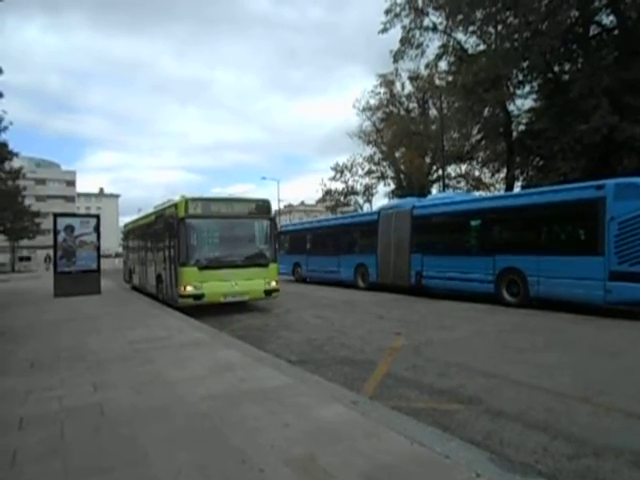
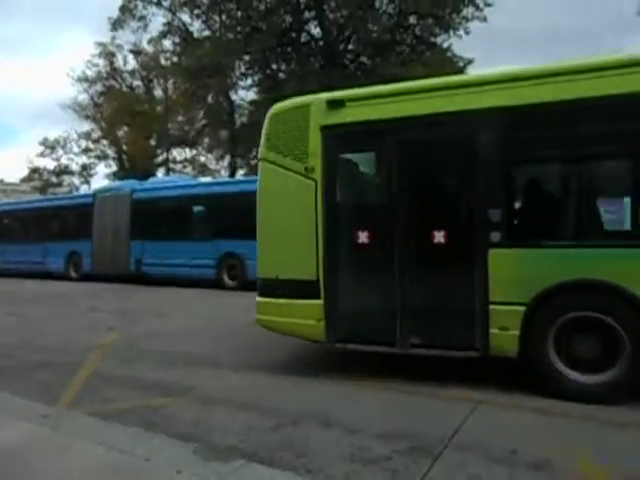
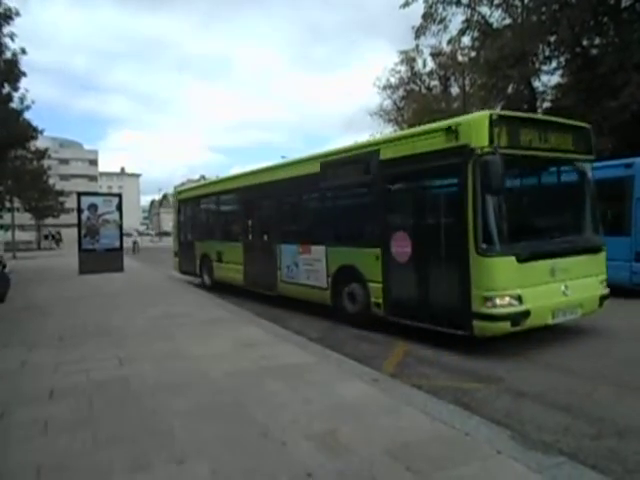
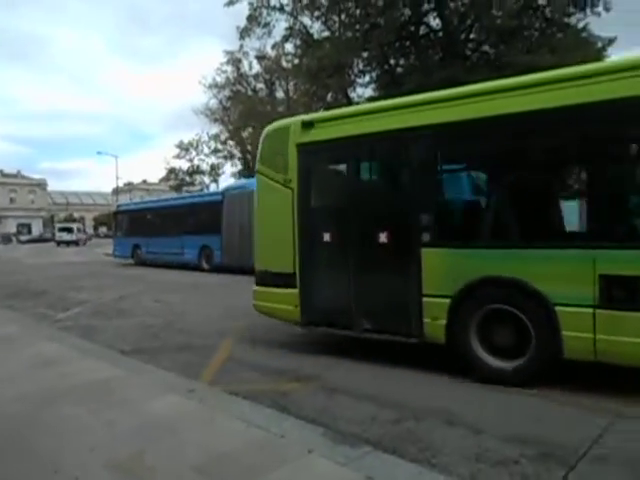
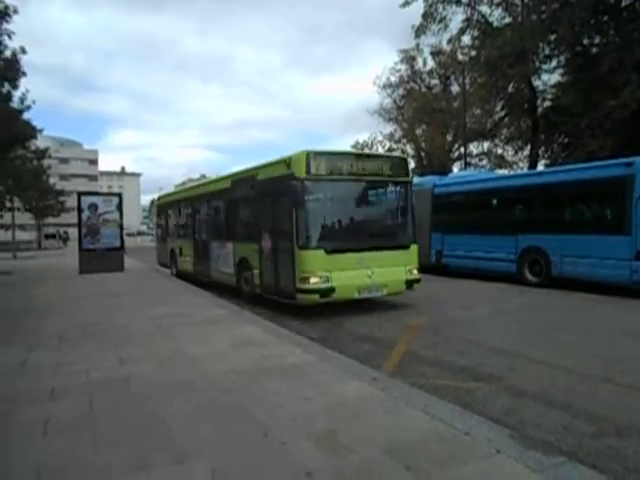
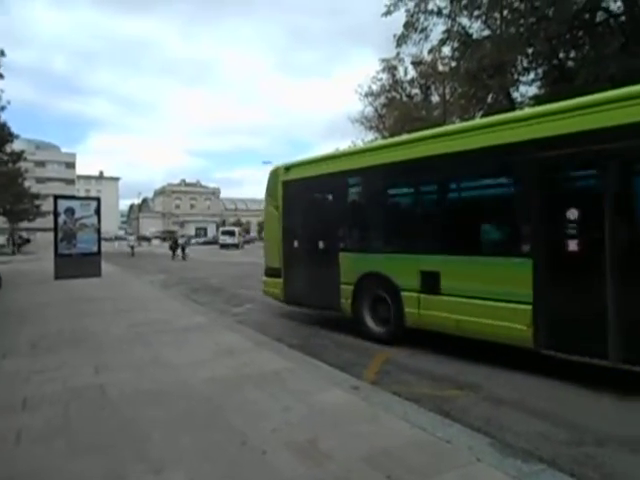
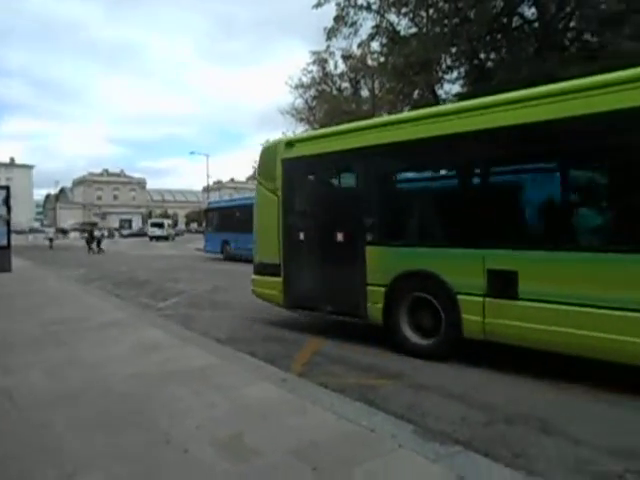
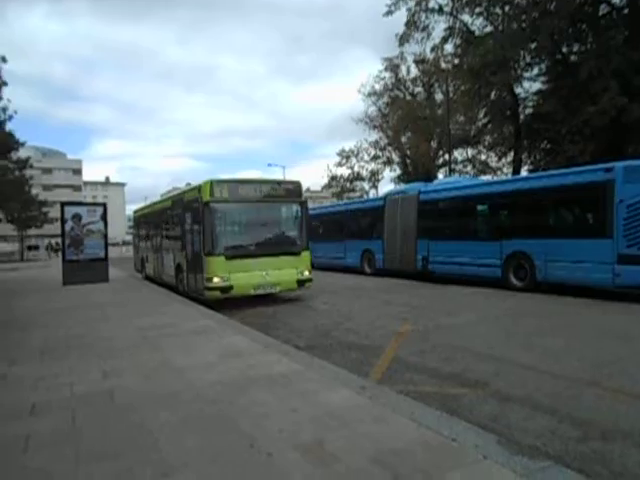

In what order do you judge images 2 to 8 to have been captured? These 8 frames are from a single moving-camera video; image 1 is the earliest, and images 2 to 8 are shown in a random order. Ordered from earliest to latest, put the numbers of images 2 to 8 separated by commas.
8, 5, 3, 6, 7, 4, 2
